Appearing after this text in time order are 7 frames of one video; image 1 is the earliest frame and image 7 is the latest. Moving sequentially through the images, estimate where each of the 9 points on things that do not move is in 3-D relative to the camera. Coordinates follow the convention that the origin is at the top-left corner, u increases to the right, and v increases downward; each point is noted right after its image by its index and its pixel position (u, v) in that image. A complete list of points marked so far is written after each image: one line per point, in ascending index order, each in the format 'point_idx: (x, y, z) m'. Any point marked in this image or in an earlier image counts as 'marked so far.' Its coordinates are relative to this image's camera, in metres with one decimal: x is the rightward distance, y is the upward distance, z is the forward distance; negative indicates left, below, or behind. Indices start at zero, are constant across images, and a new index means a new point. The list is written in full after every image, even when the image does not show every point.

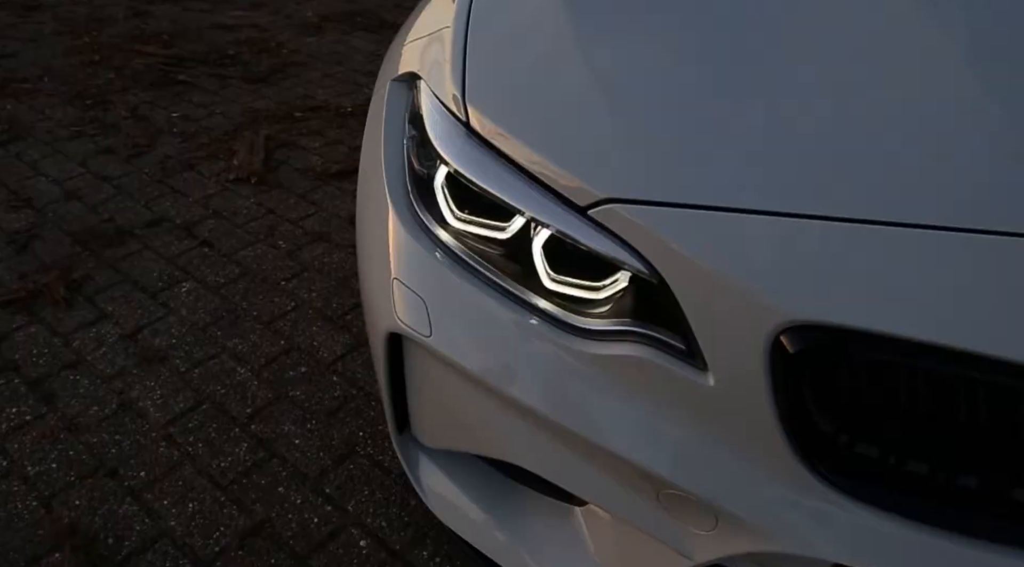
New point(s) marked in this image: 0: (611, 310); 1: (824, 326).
0: (+0.1, 0.0, +0.9) m
1: (+0.4, 0.0, +0.8) m
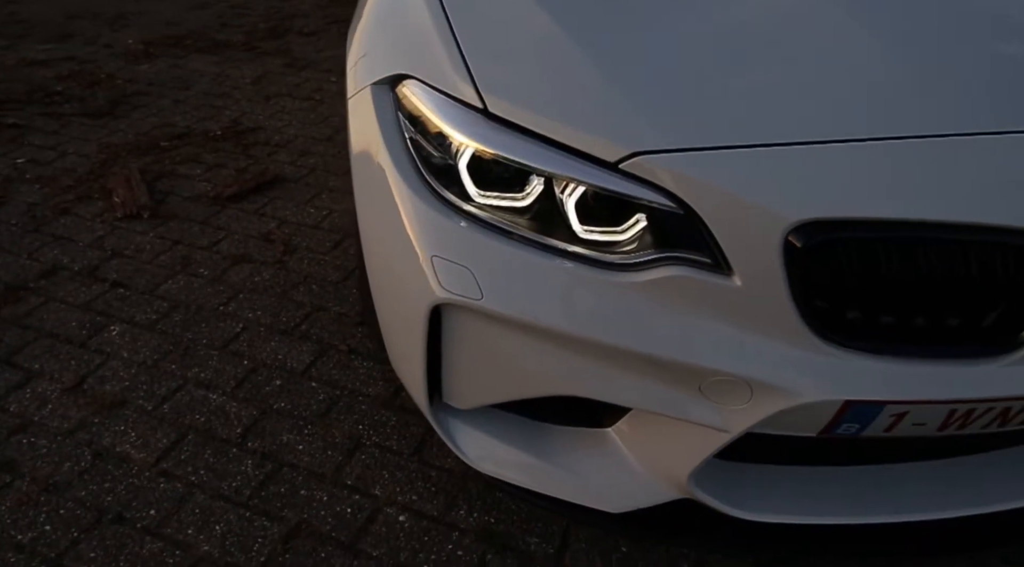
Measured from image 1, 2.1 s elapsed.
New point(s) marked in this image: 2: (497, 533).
0: (+0.2, +0.1, +1.2) m
1: (+0.5, +0.1, +1.0) m
2: (0.0, -0.5, +1.5) m
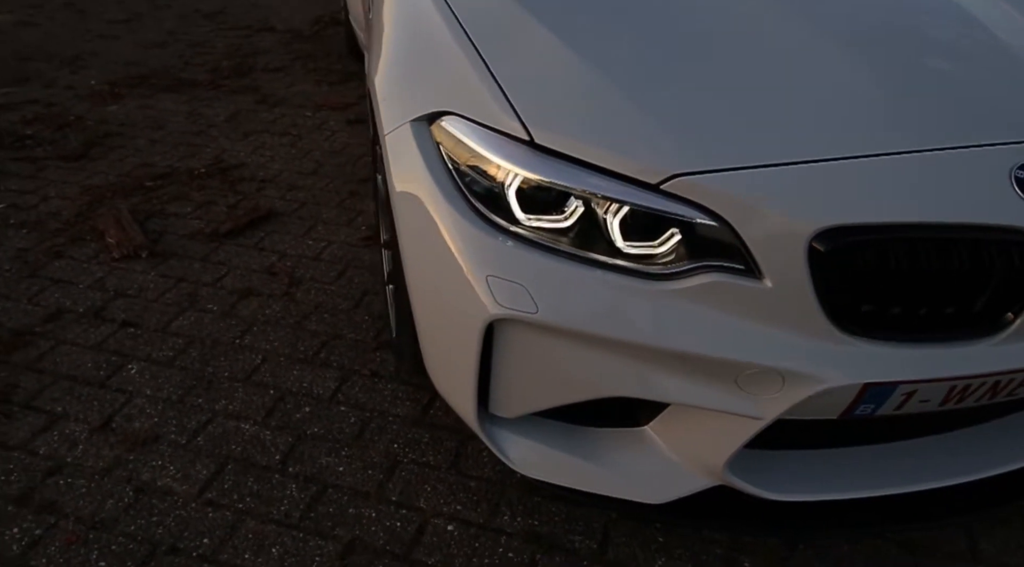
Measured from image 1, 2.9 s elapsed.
0: (+0.3, 0.0, +1.3) m
1: (+0.6, +0.1, +1.2) m
2: (+0.1, -0.6, +1.6) m
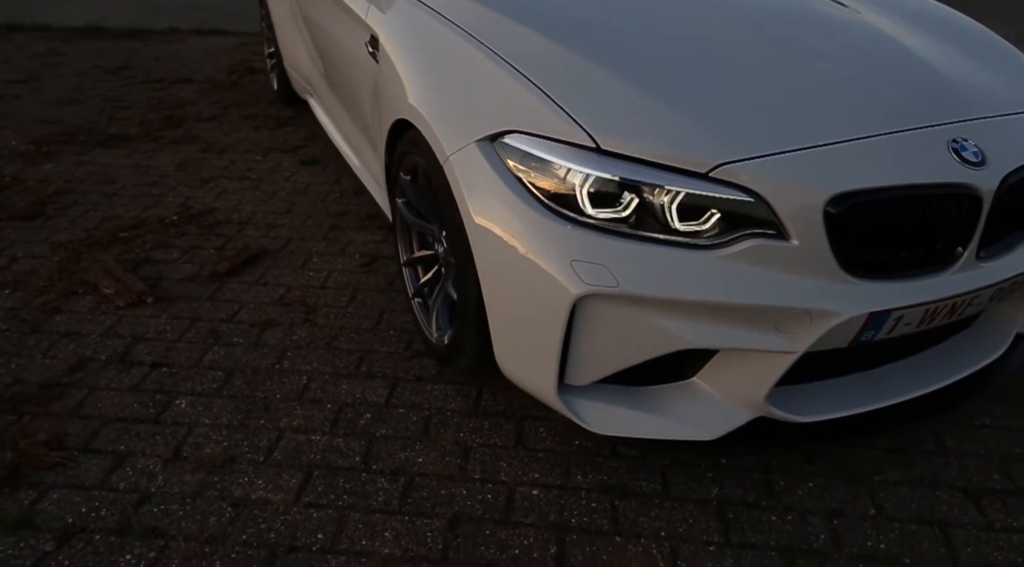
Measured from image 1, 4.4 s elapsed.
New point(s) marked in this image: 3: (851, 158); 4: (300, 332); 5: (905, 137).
0: (+0.5, +0.1, +1.6) m
1: (+0.8, +0.2, +1.6) m
2: (+0.3, -0.5, +1.9) m
3: (+0.8, +0.3, +1.6) m
4: (-0.8, -0.2, +2.5) m
5: (+1.0, +0.4, +1.7) m
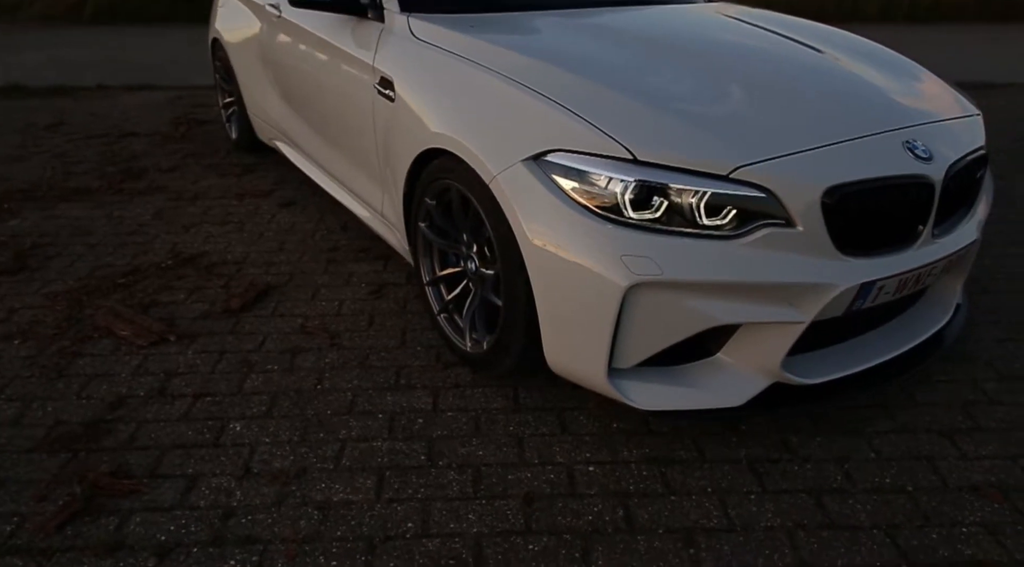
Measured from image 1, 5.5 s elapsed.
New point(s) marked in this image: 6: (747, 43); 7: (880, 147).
0: (+0.6, +0.2, +1.9) m
1: (+0.9, +0.3, +1.9) m
2: (+0.4, -0.5, +2.1) m
3: (+0.9, +0.4, +2.0) m
4: (-0.7, -0.3, +2.6) m
5: (+1.1, +0.4, +2.1) m
6: (+0.9, +0.9, +2.7) m
7: (+1.1, +0.4, +2.1) m
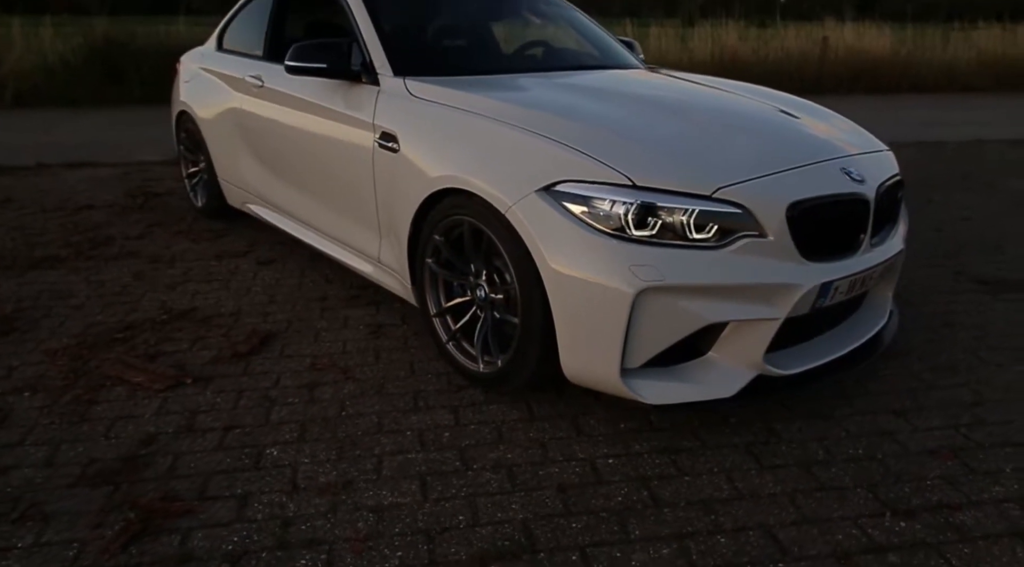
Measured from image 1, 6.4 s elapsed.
0: (+0.7, +0.2, +2.3) m
1: (+0.9, +0.3, +2.3) m
2: (+0.5, -0.6, +2.4) m
3: (+1.0, +0.4, +2.4) m
4: (-0.7, -0.4, +2.8) m
5: (+1.1, +0.4, +2.5) m
6: (+0.8, +0.8, +3.1) m
7: (+1.1, +0.4, +2.5) m
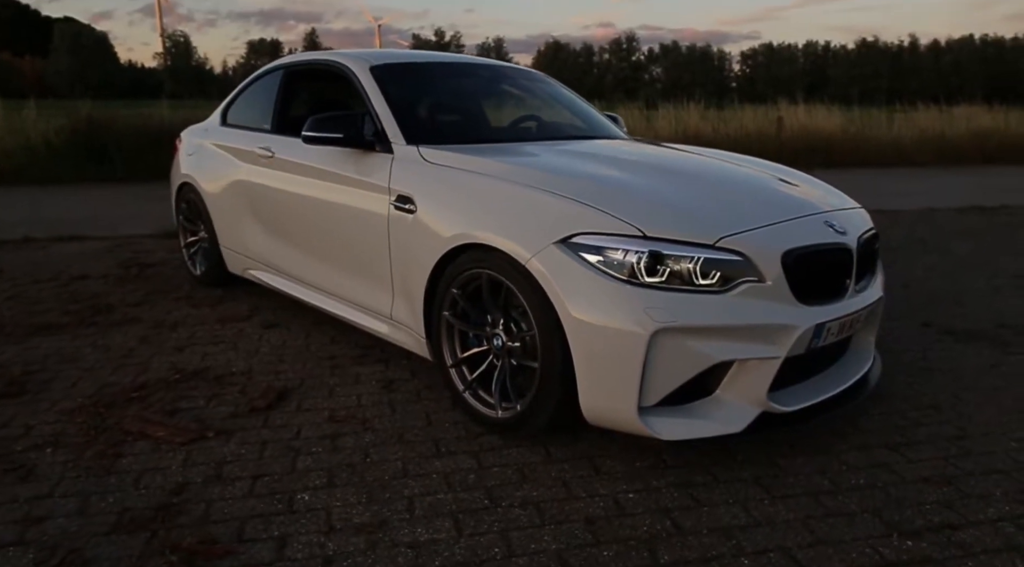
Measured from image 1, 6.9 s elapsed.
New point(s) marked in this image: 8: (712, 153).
0: (+0.8, 0.0, +2.5) m
1: (+1.0, +0.1, +2.6) m
2: (+0.6, -0.7, +2.5) m
3: (+1.0, +0.2, +2.7) m
4: (-0.6, -0.6, +2.9) m
5: (+1.2, +0.2, +2.8) m
6: (+0.9, +0.6, +3.4) m
7: (+1.2, +0.2, +2.8) m
8: (+1.1, +0.7, +3.8) m
